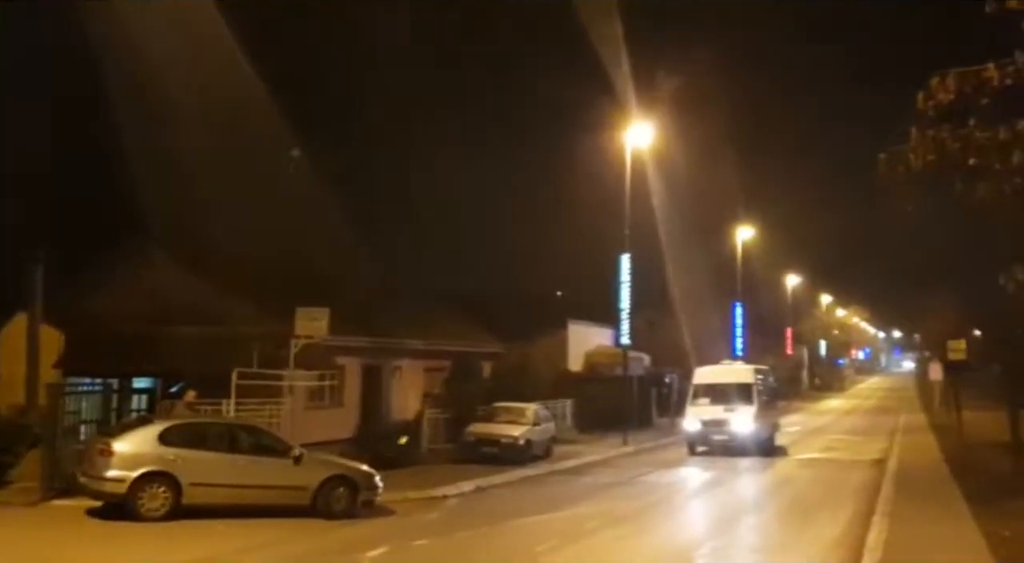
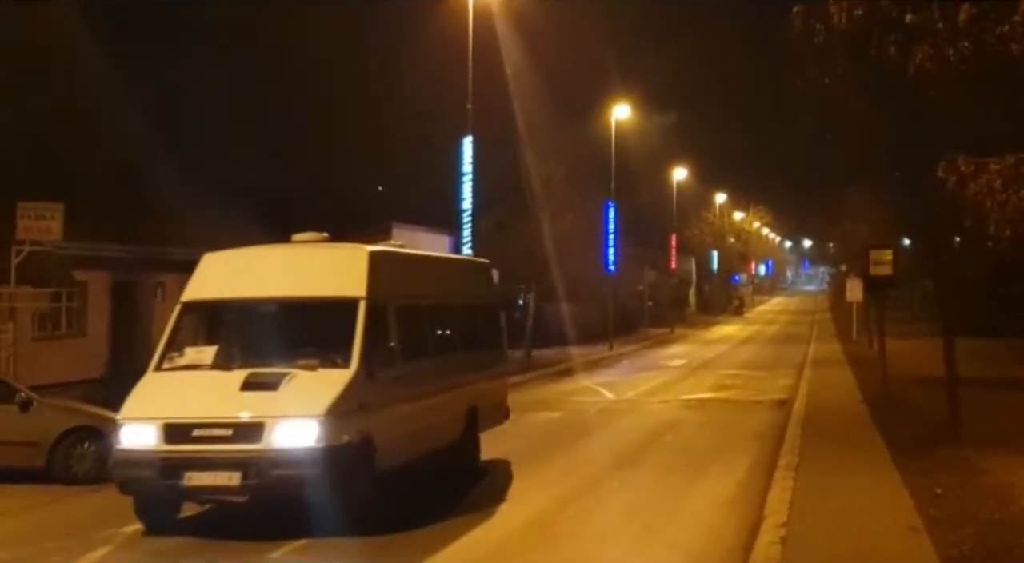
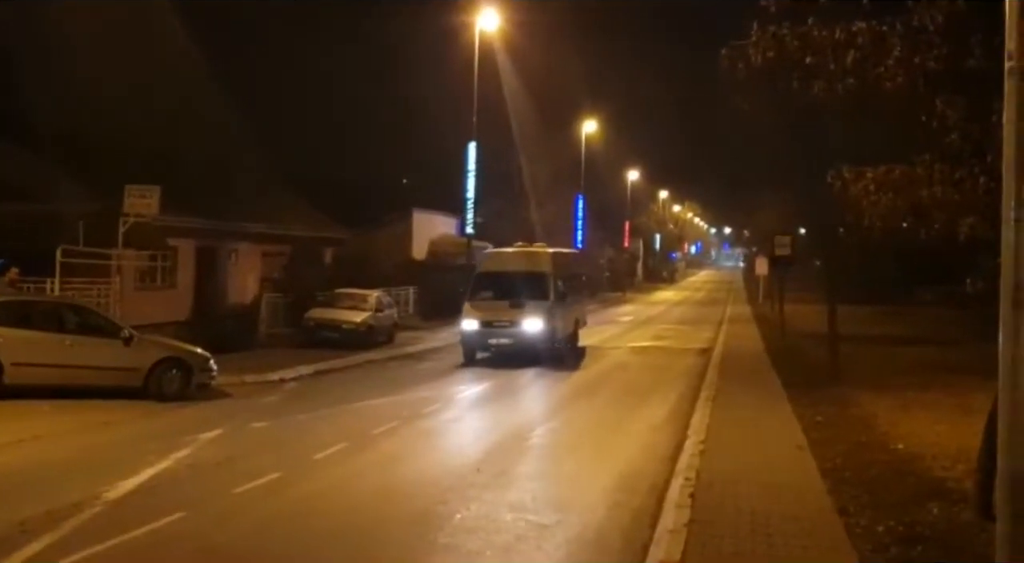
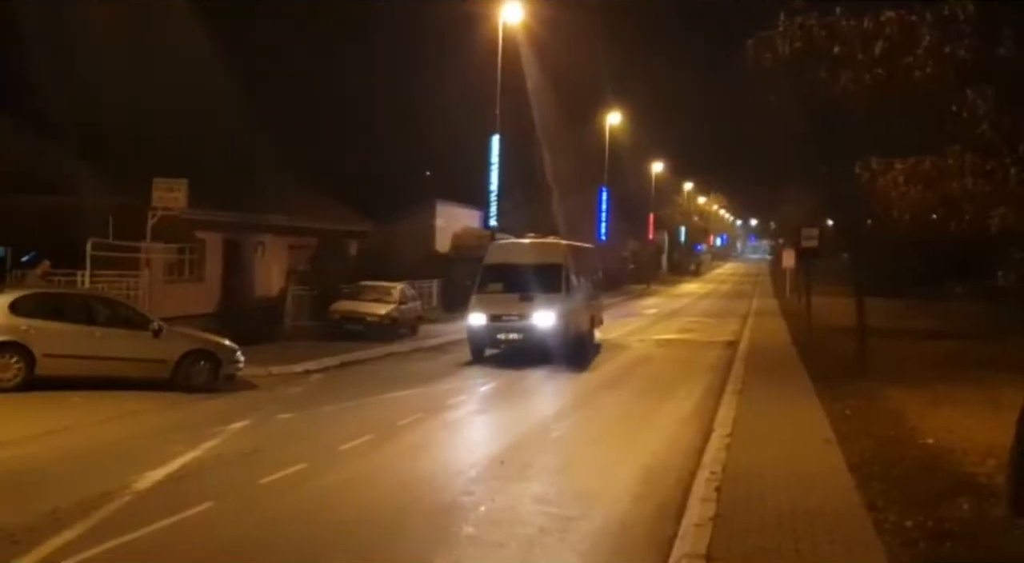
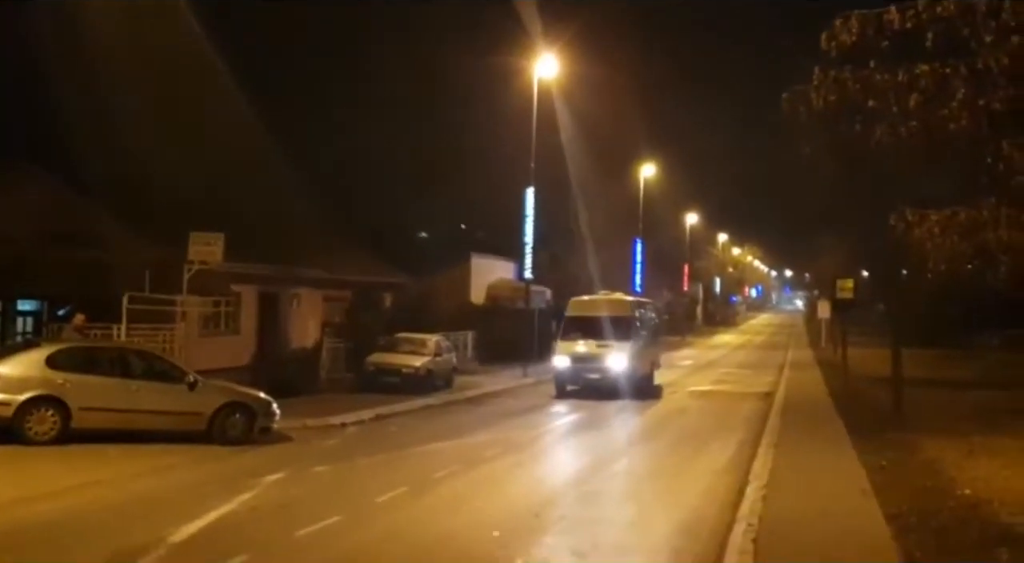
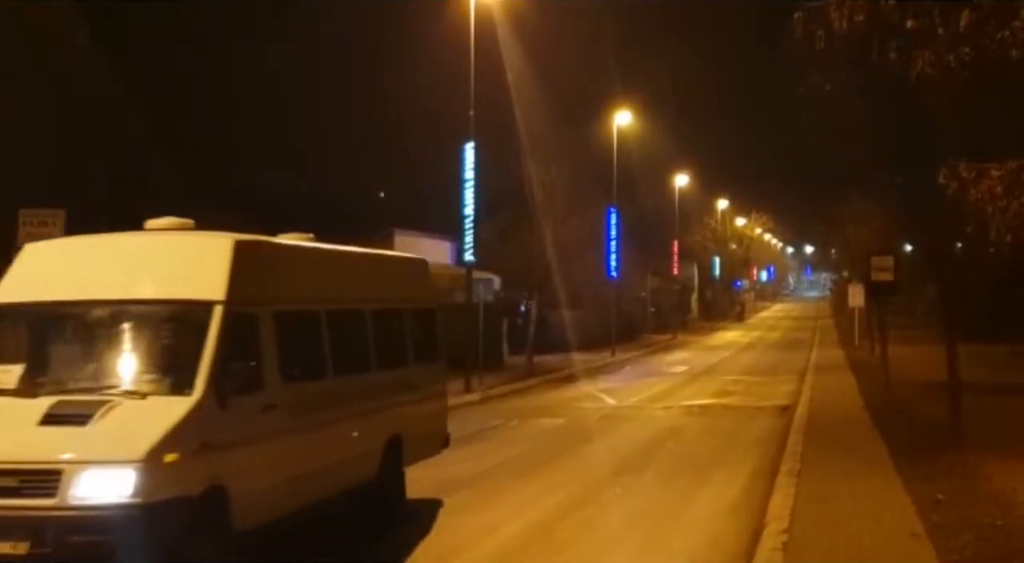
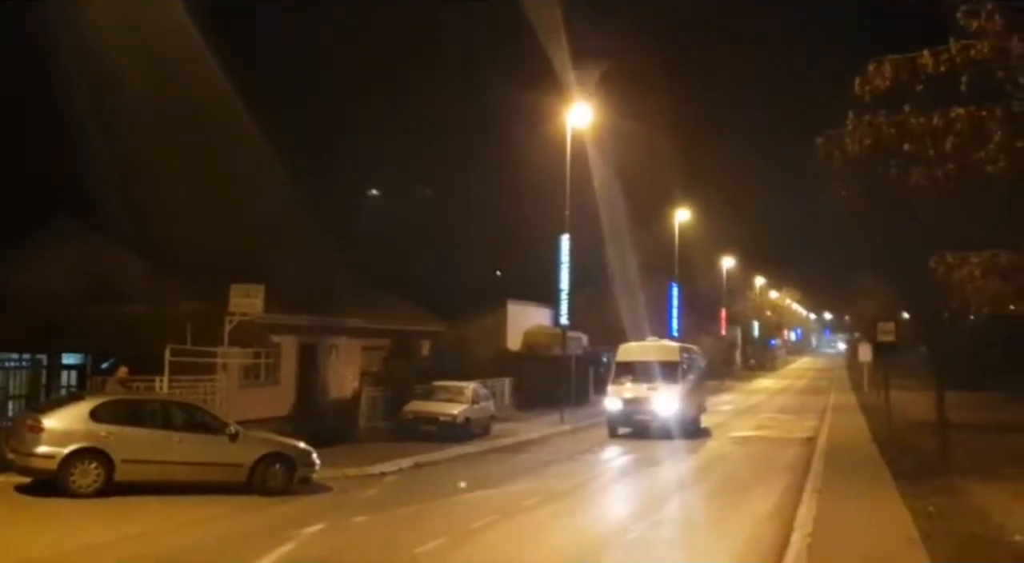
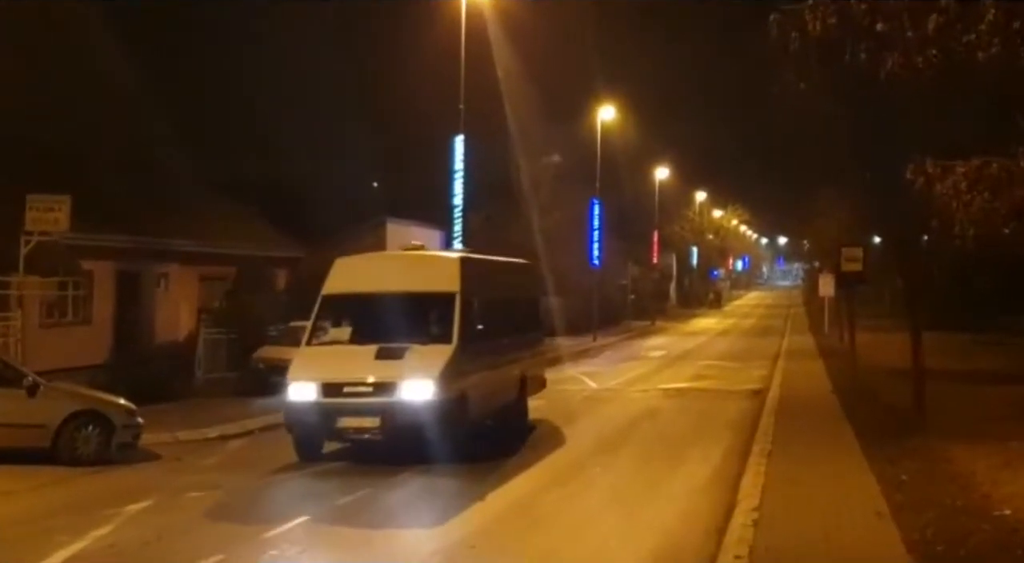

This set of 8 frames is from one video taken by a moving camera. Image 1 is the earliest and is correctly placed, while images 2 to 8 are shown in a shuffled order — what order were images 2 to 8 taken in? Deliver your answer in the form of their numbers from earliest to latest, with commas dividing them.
7, 5, 3, 4, 8, 2, 6
